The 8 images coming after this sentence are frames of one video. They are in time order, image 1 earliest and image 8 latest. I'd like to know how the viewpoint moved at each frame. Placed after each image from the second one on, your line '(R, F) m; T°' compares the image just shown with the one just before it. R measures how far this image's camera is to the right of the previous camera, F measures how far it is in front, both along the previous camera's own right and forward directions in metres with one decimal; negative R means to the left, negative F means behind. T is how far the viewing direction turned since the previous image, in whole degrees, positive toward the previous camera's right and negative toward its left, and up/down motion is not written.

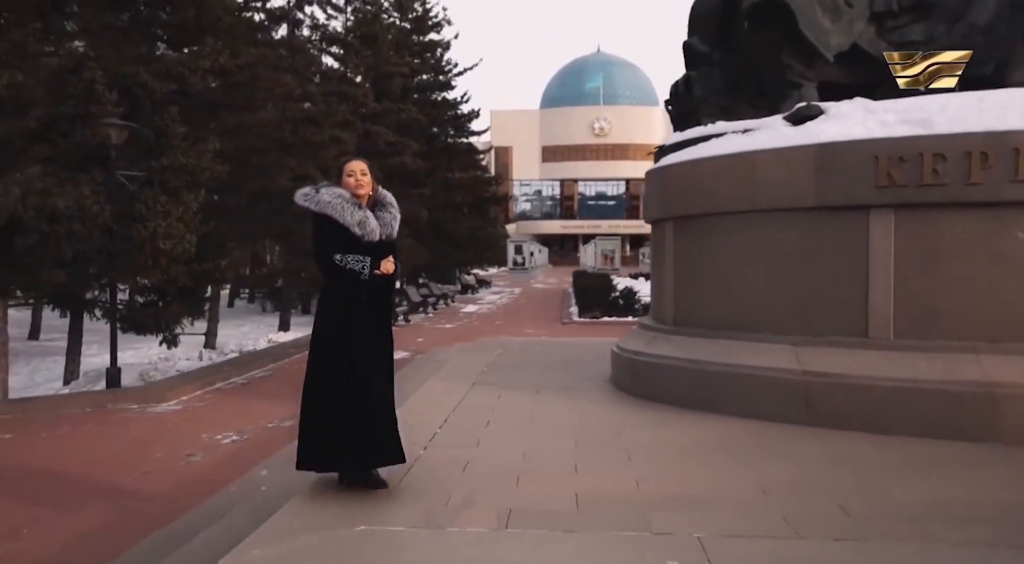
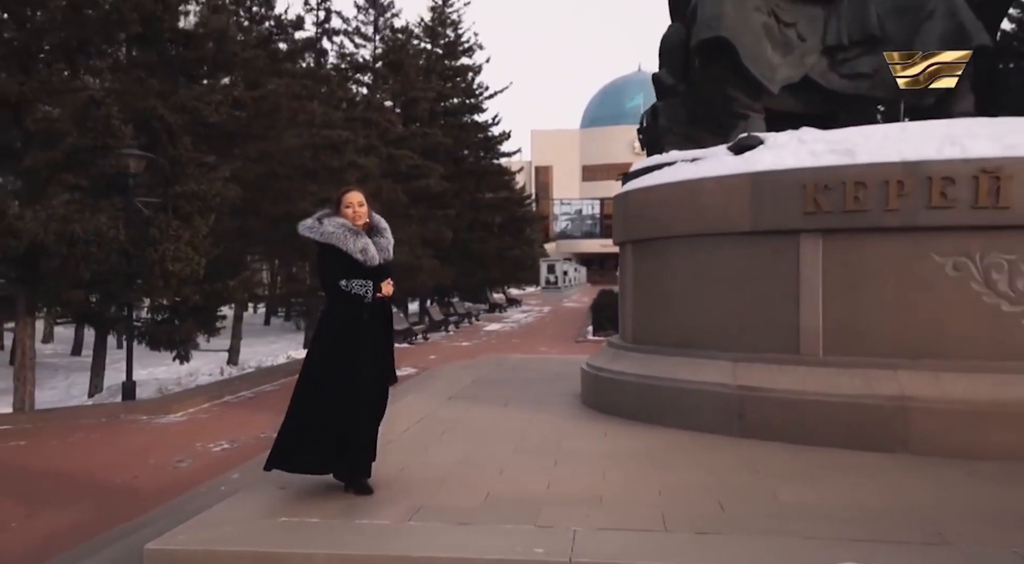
(+0.7, -0.5) m; -3°
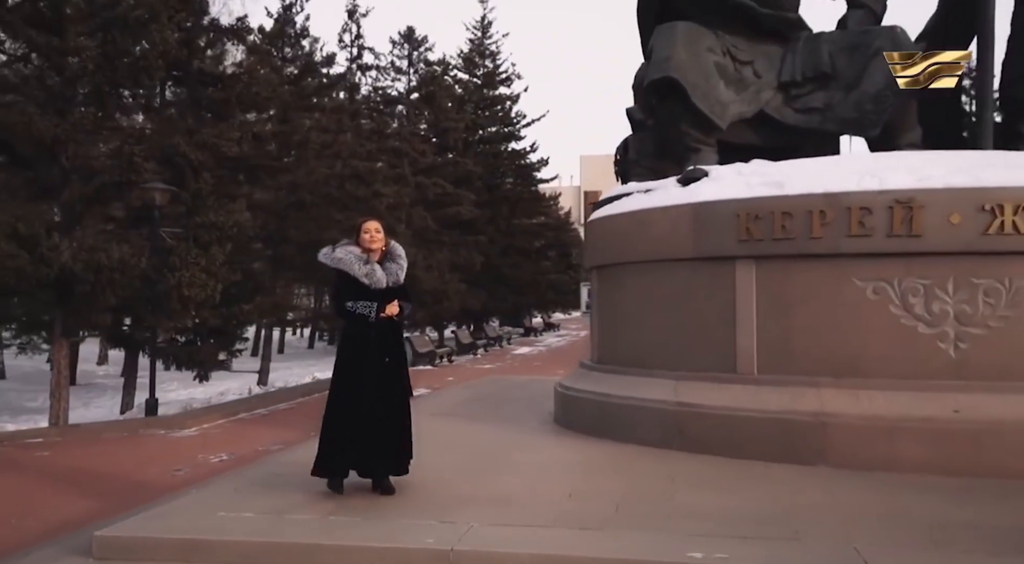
(+0.9, -0.5) m; -4°
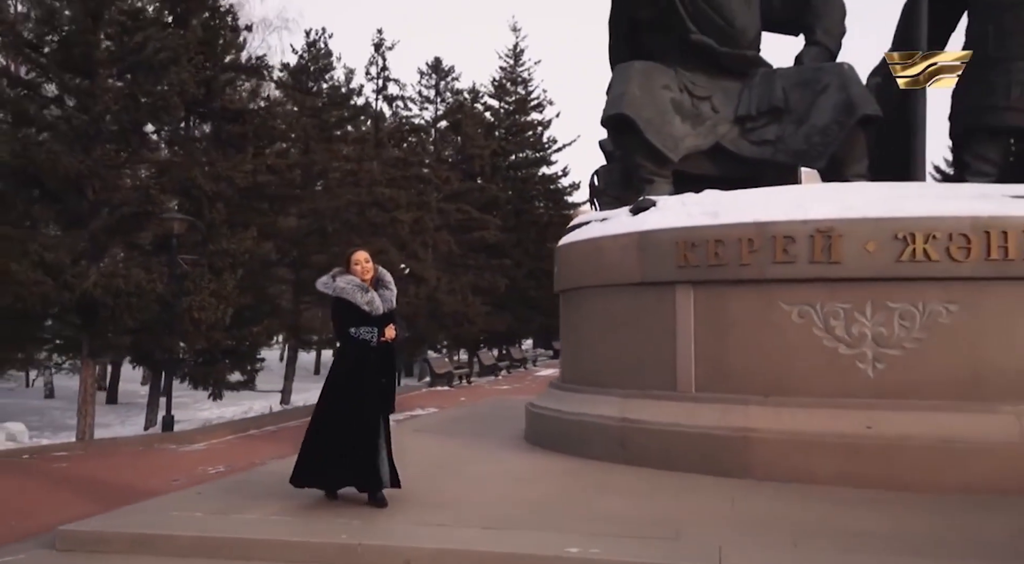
(+0.8, -0.5) m; -3°
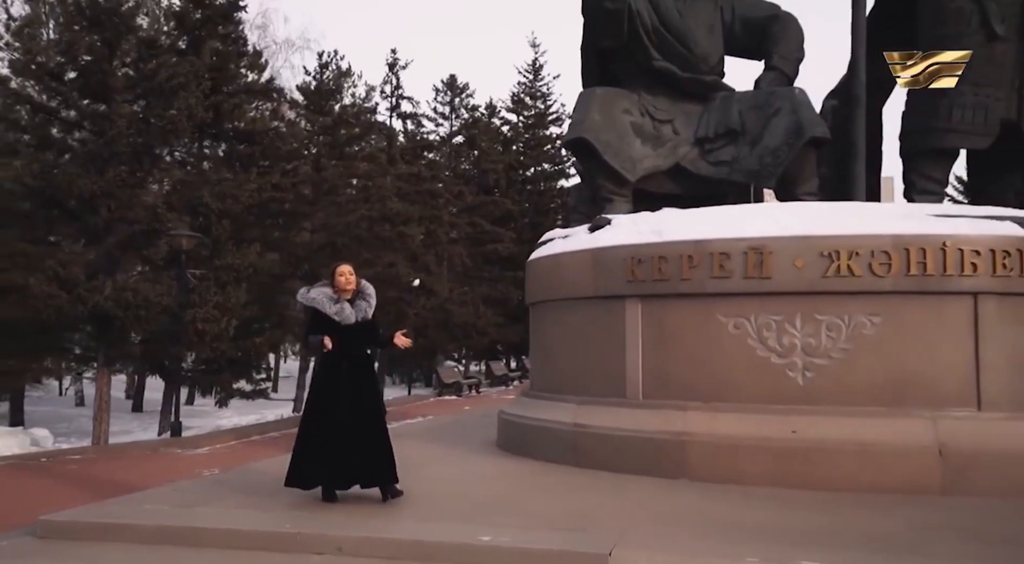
(+0.7, -0.5) m; -2°
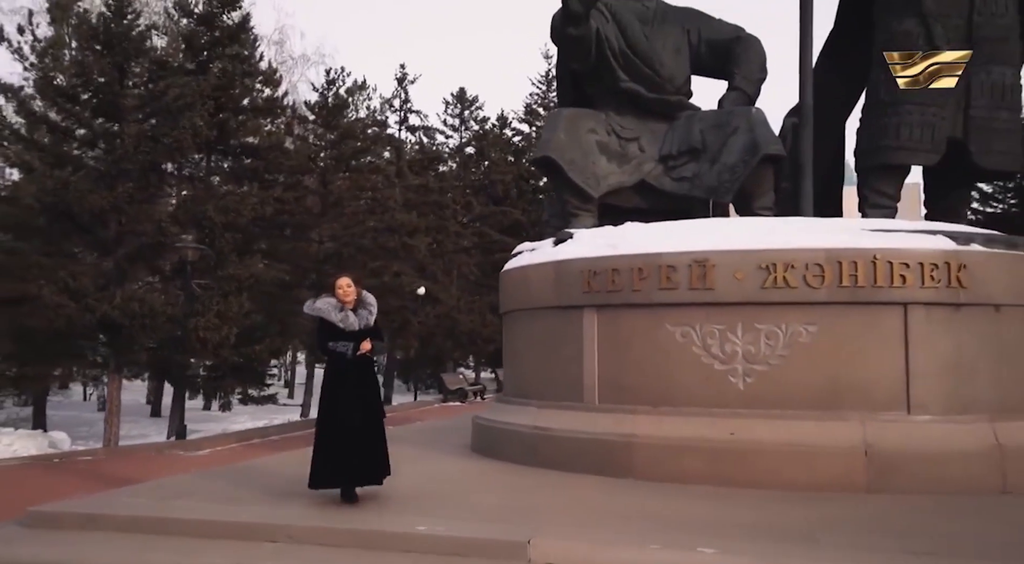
(+0.6, -0.5) m; -2°
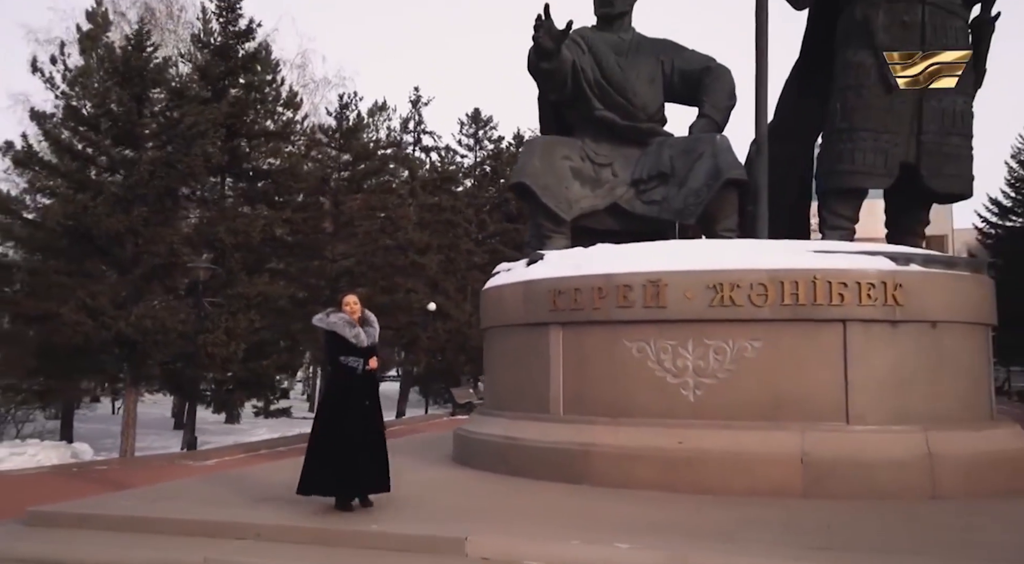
(+0.6, -0.6) m; -2°
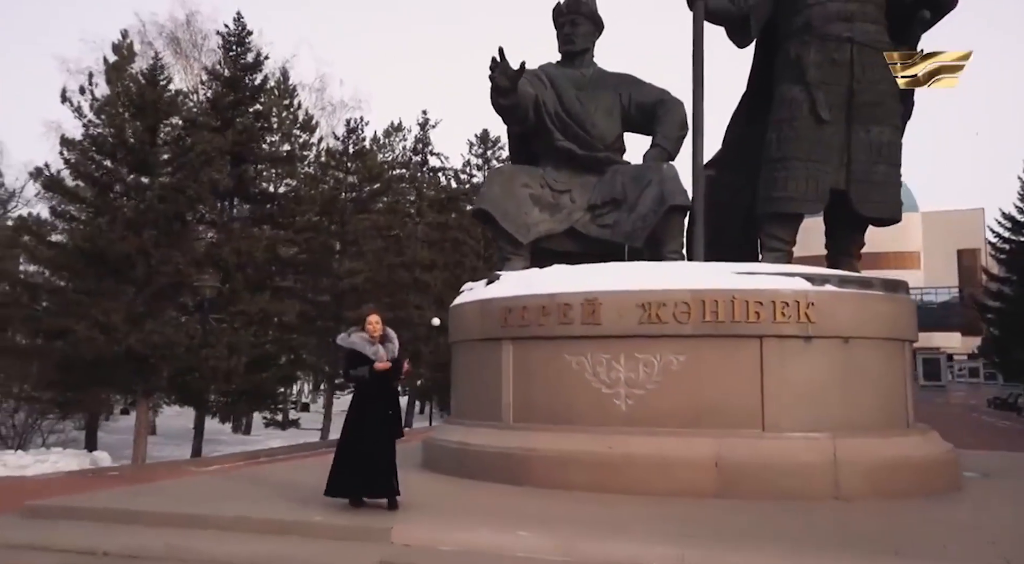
(+0.9, -0.8) m; -2°
